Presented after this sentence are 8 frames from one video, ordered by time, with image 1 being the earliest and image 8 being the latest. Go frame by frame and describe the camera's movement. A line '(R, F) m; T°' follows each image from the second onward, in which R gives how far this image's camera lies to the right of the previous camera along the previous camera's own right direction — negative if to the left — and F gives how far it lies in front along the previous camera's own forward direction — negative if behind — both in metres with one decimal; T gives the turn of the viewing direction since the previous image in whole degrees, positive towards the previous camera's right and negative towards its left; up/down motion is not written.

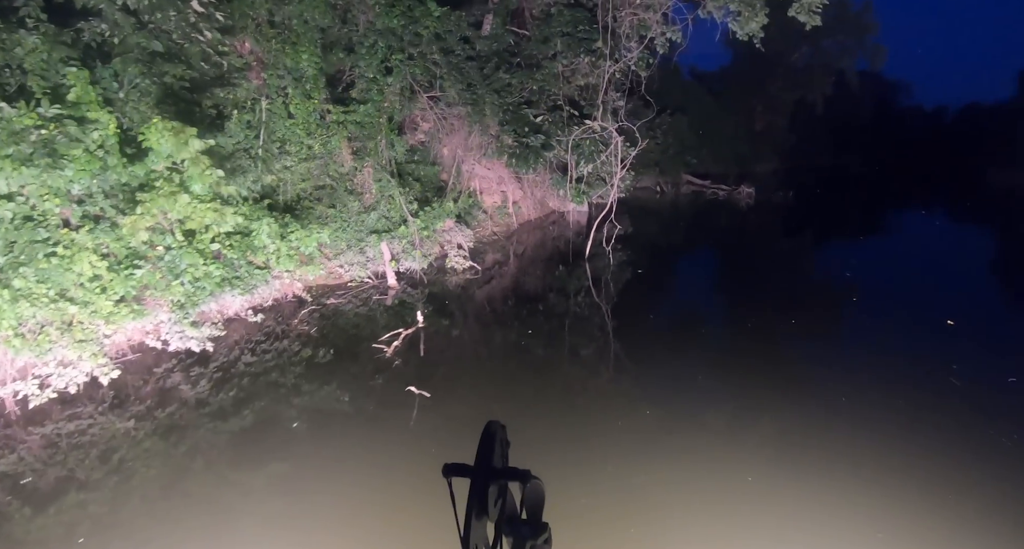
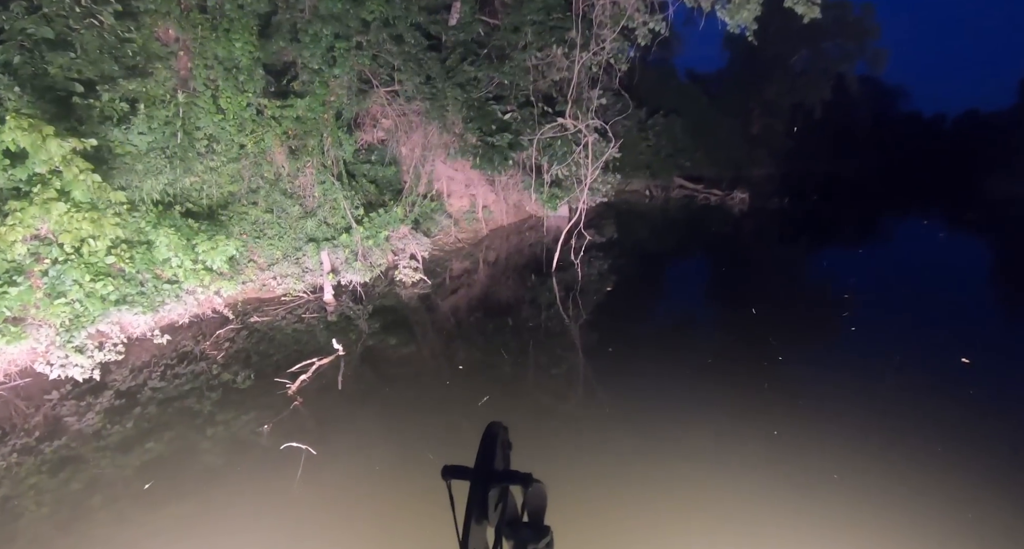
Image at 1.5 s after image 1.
(+0.6, +0.8) m; 0°
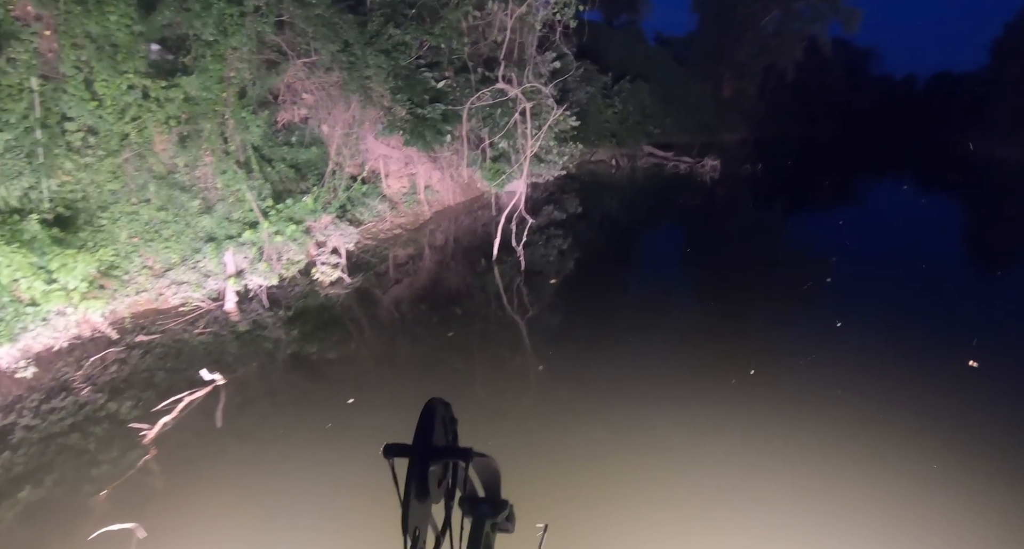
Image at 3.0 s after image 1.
(+0.6, +0.8) m; +1°
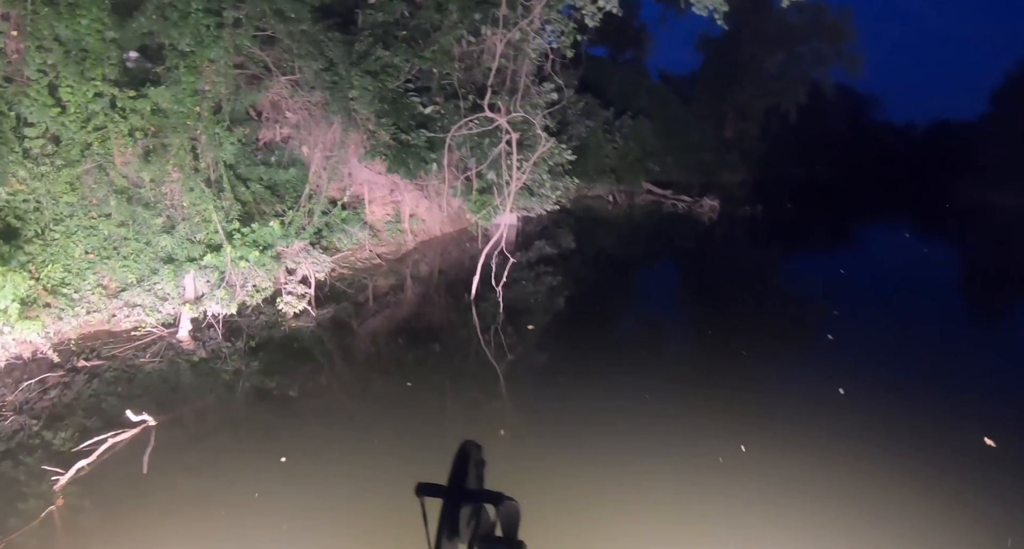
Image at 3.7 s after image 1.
(+0.2, +0.4) m; 0°
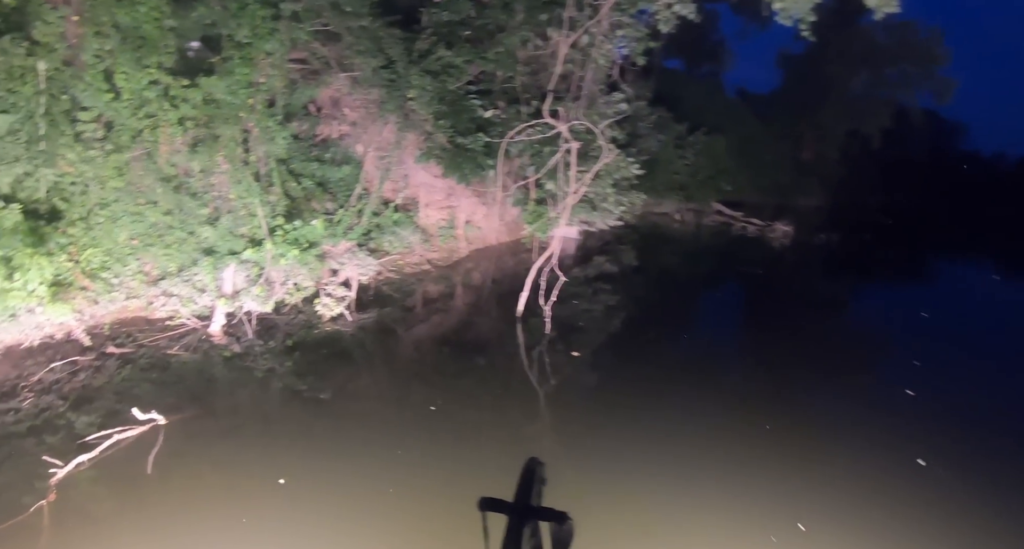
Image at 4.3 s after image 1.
(0.0, +0.6) m; -6°
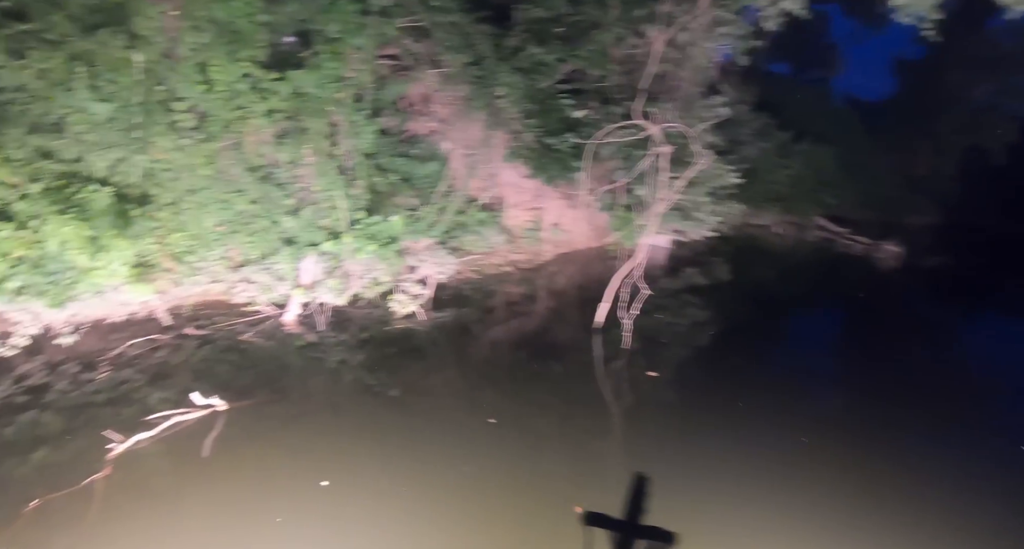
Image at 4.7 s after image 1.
(-0.2, +0.5) m; -7°
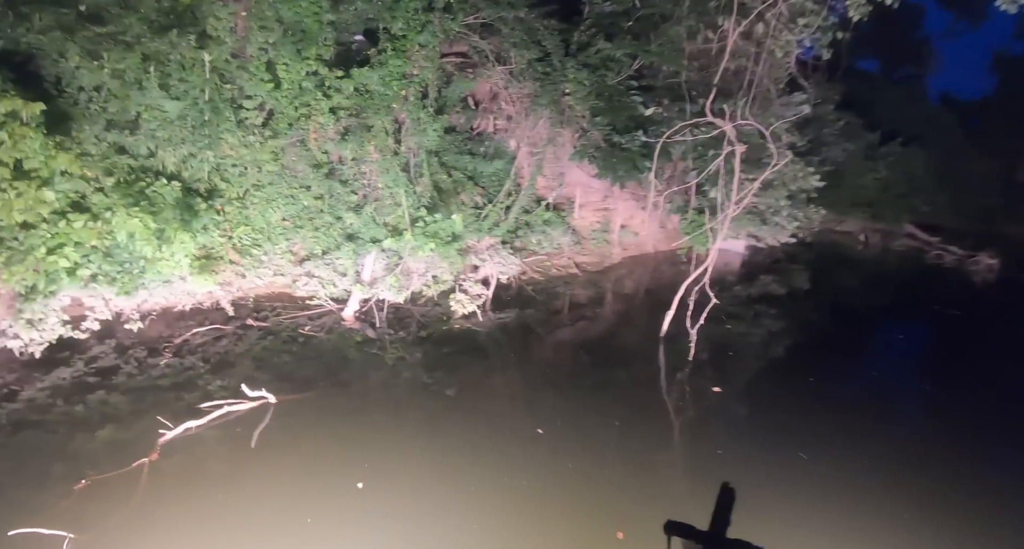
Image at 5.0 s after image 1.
(-0.1, +0.3) m; -6°
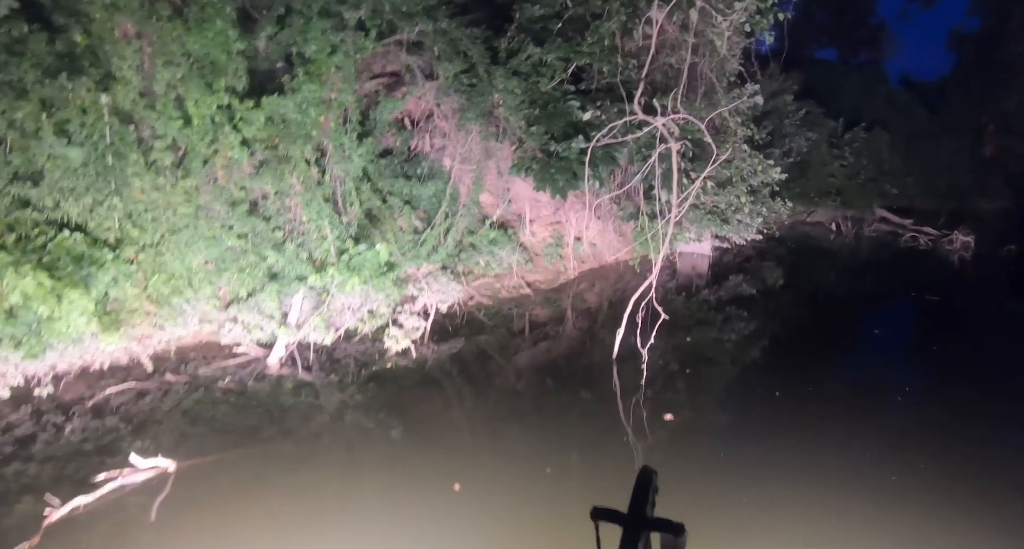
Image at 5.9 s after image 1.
(+0.4, +0.3) m; +1°
